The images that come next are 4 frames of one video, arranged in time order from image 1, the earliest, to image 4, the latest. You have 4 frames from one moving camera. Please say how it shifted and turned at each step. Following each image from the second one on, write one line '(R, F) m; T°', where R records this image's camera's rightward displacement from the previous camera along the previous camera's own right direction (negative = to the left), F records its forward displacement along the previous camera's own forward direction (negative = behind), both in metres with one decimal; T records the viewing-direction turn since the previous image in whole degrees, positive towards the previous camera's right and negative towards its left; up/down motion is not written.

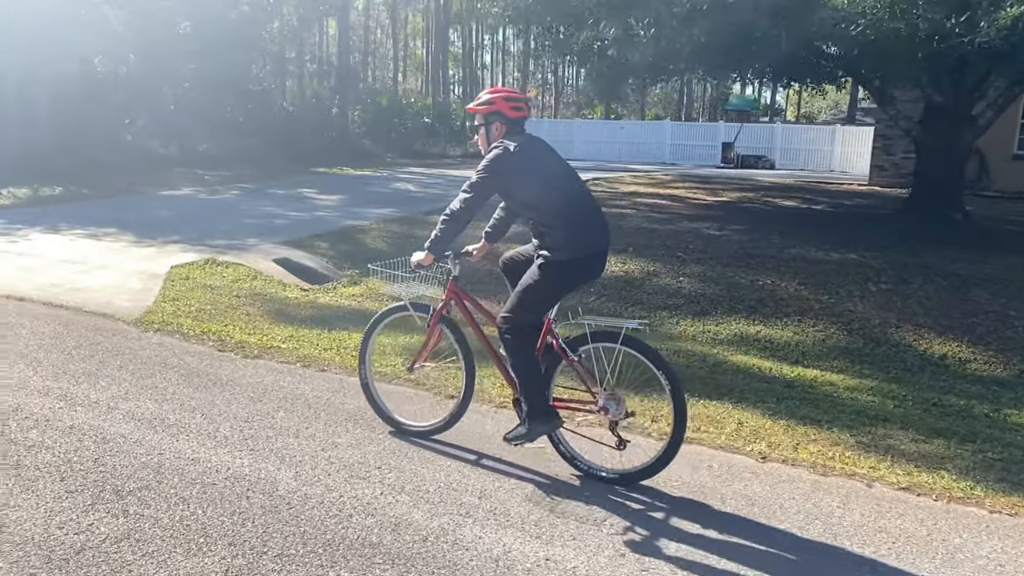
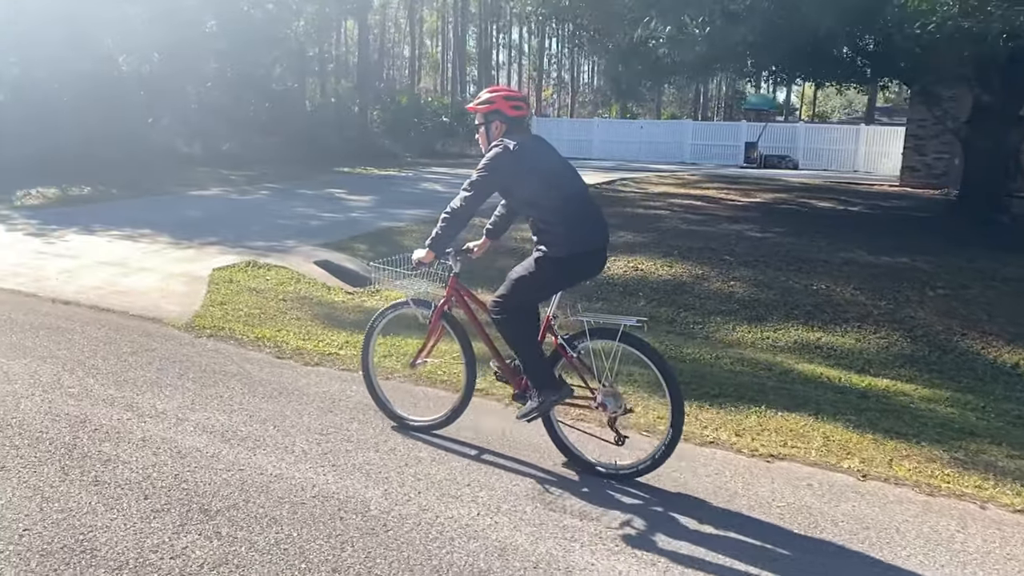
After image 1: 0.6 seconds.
(-0.5, +0.2) m; -1°
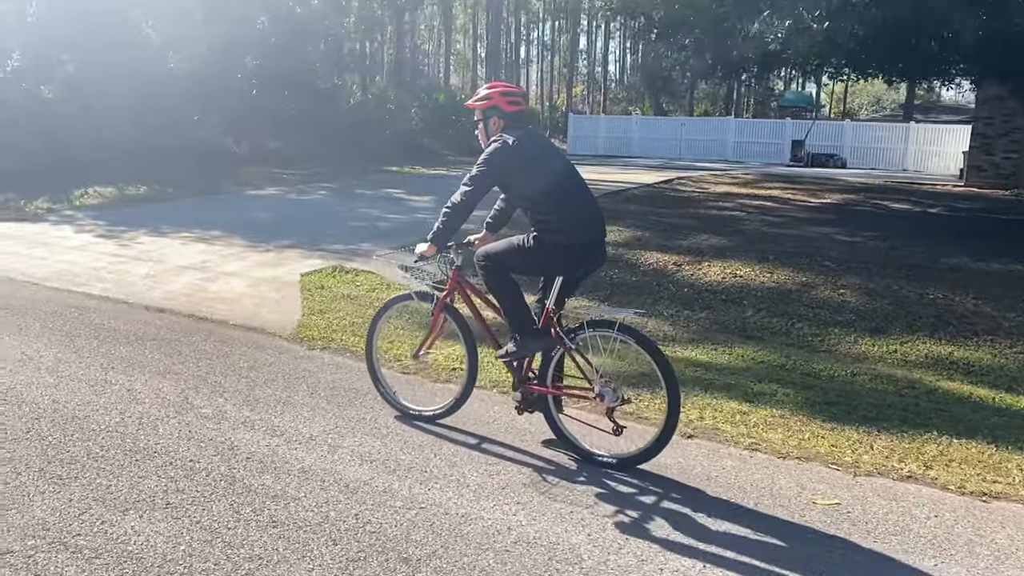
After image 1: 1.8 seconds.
(-1.0, +0.4) m; -1°
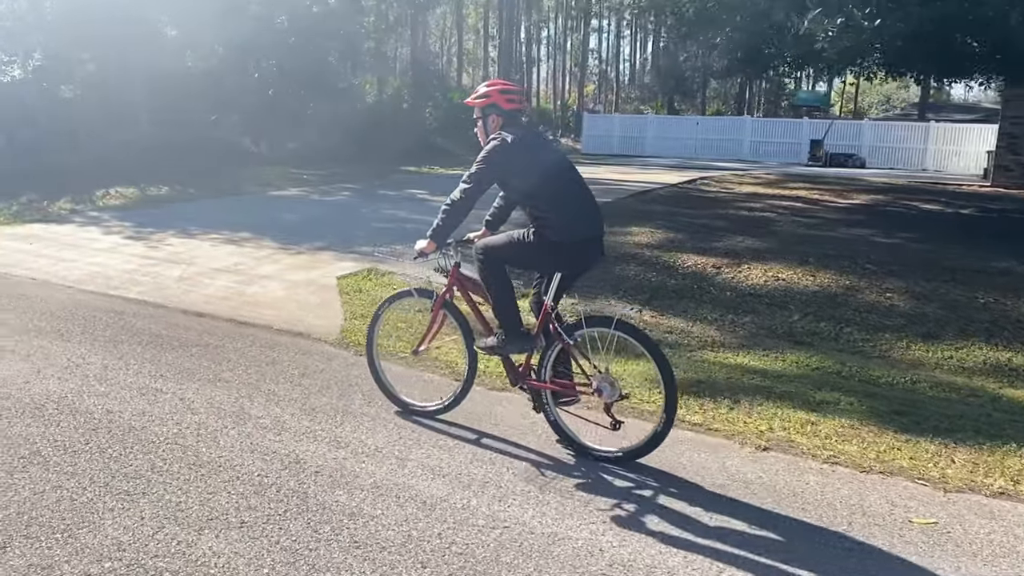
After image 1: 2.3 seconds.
(-0.4, +0.2) m; 0°
